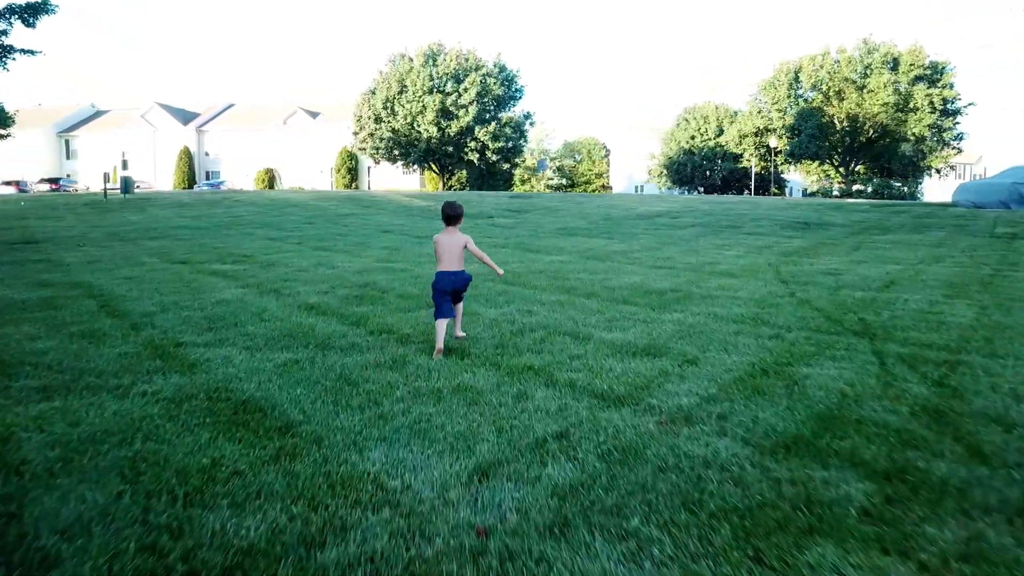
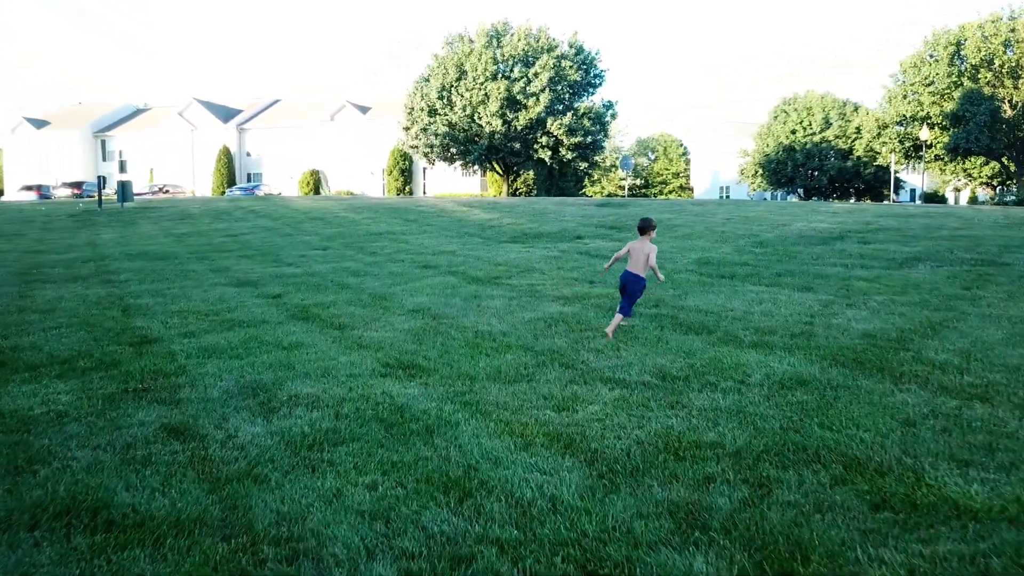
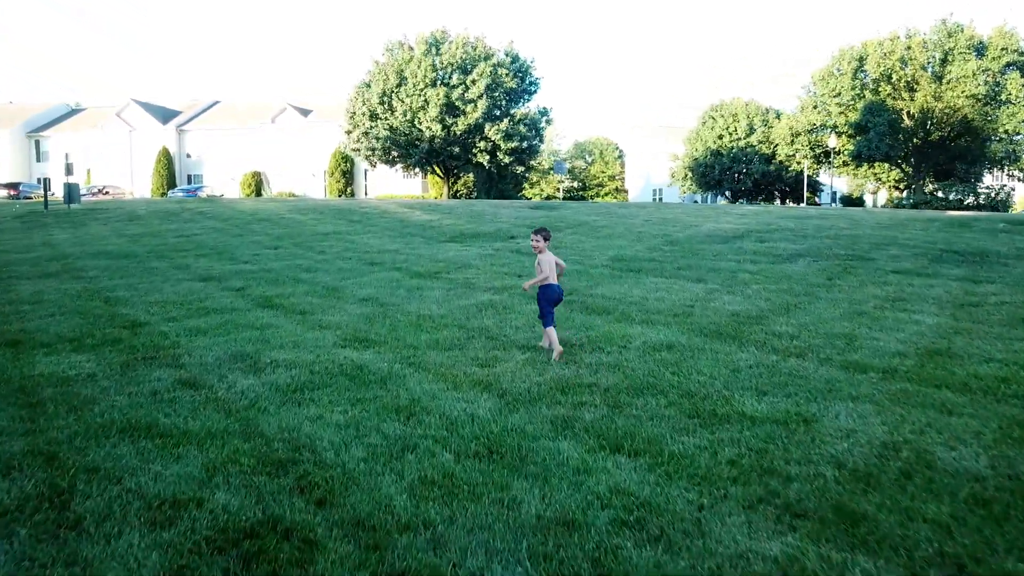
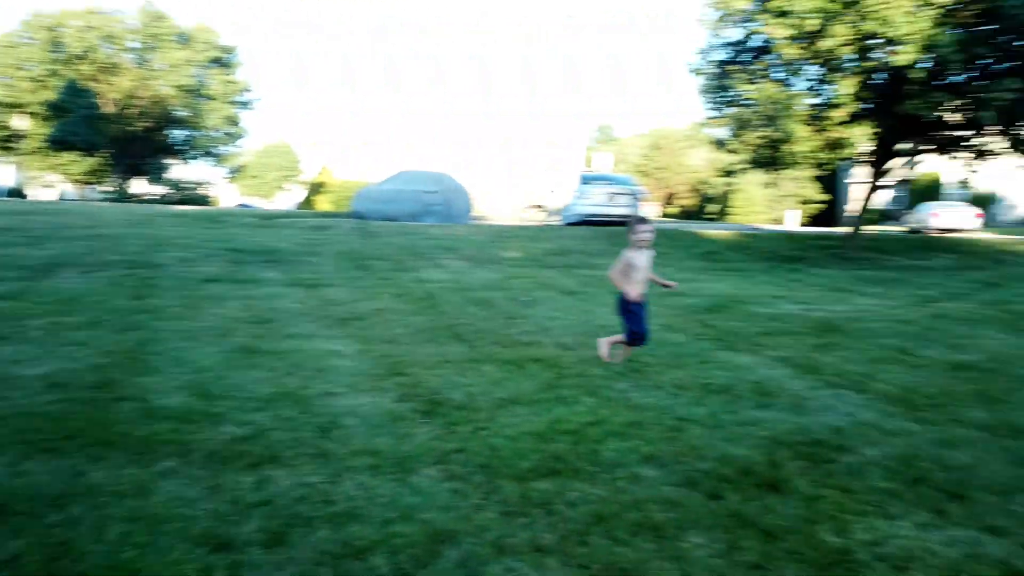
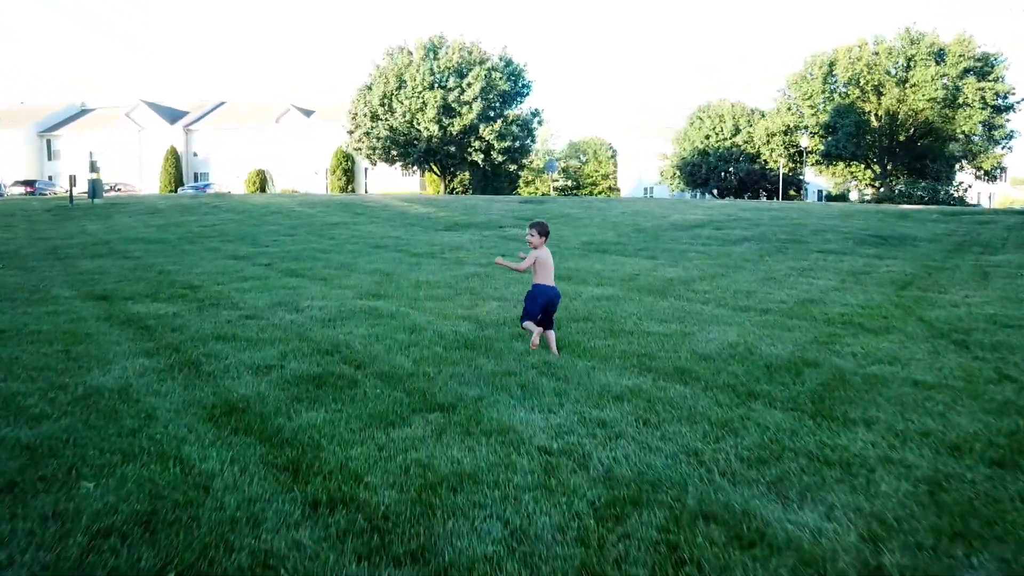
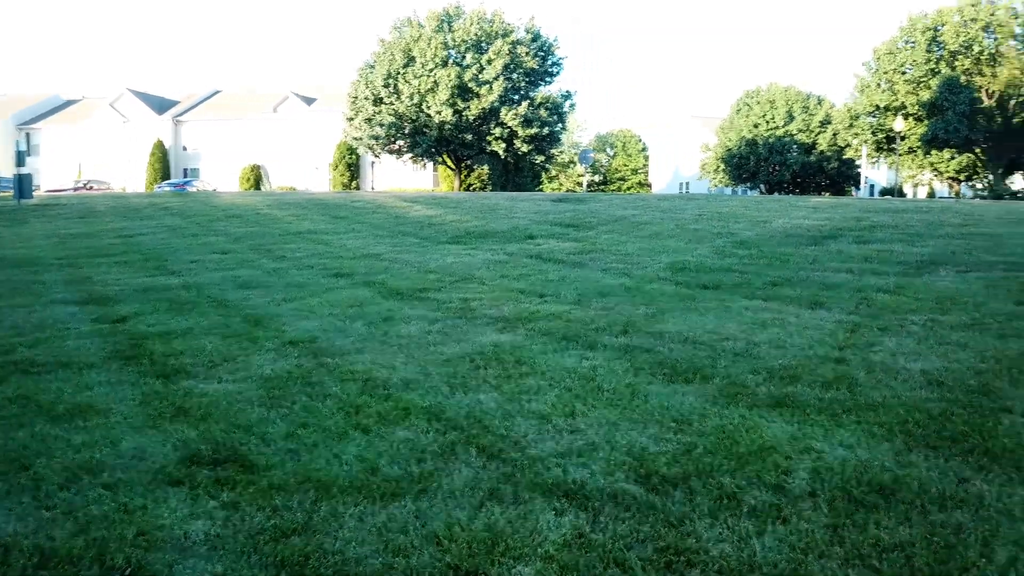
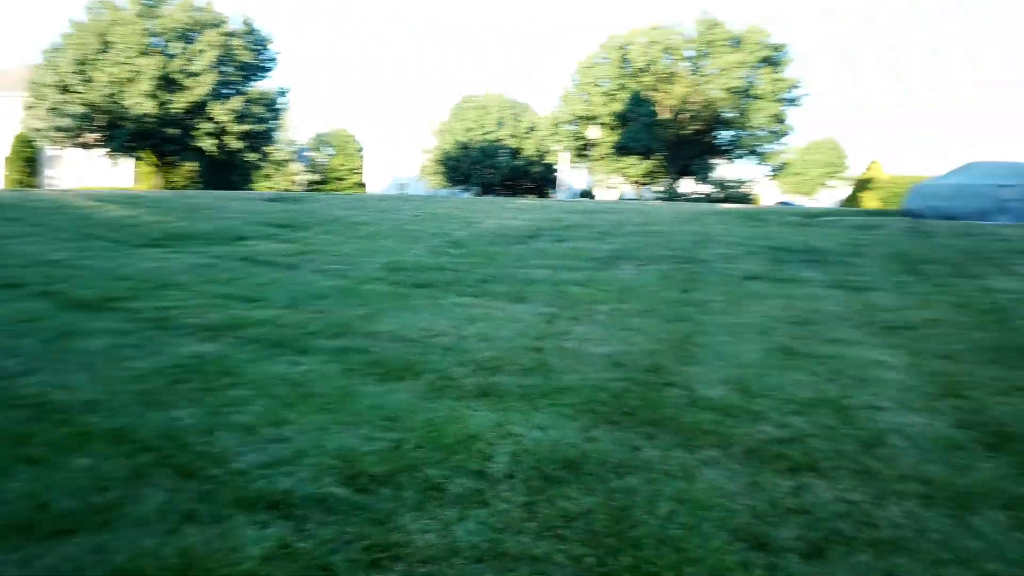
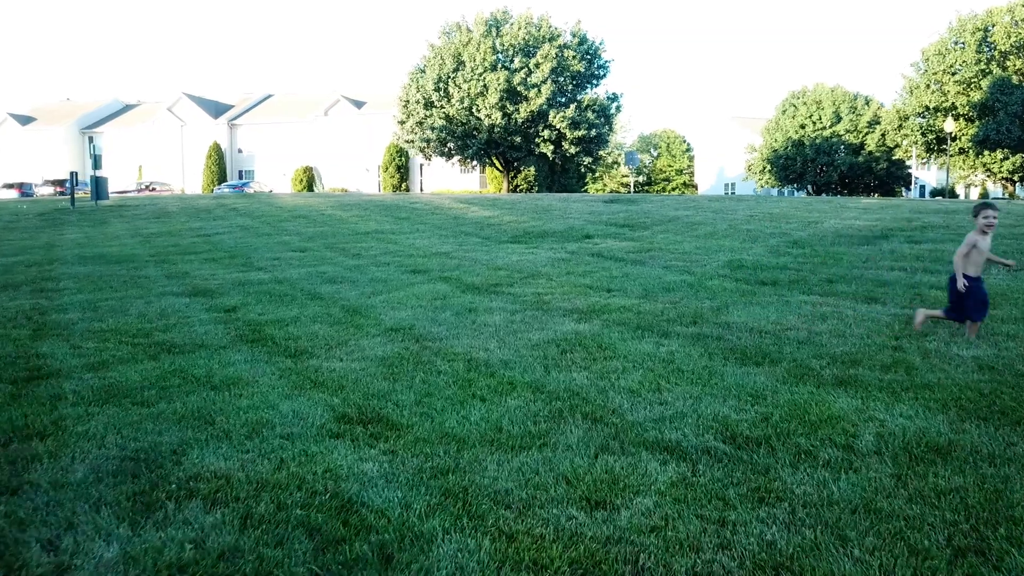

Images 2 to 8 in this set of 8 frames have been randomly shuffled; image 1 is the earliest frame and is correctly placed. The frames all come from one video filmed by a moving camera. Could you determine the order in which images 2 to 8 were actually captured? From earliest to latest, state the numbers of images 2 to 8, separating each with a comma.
5, 3, 2, 8, 6, 7, 4
